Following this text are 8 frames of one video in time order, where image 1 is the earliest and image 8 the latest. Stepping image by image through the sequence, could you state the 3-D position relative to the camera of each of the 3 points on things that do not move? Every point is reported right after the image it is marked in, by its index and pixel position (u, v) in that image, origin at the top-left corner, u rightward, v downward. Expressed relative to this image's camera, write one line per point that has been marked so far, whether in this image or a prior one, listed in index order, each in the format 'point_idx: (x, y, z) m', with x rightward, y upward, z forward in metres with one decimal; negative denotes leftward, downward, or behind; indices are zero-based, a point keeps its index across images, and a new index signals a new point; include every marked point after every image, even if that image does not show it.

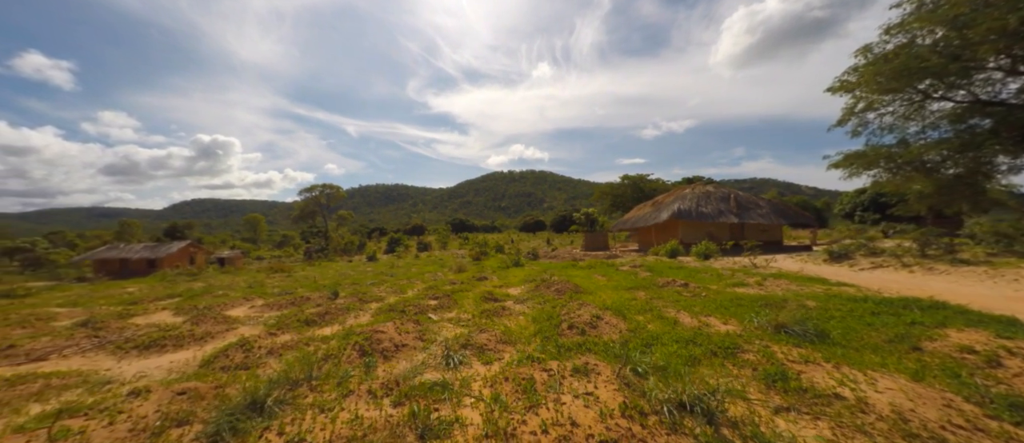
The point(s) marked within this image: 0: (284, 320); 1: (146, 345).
0: (-6.0, -2.7, +8.8) m
1: (-8.0, -2.7, +7.1) m
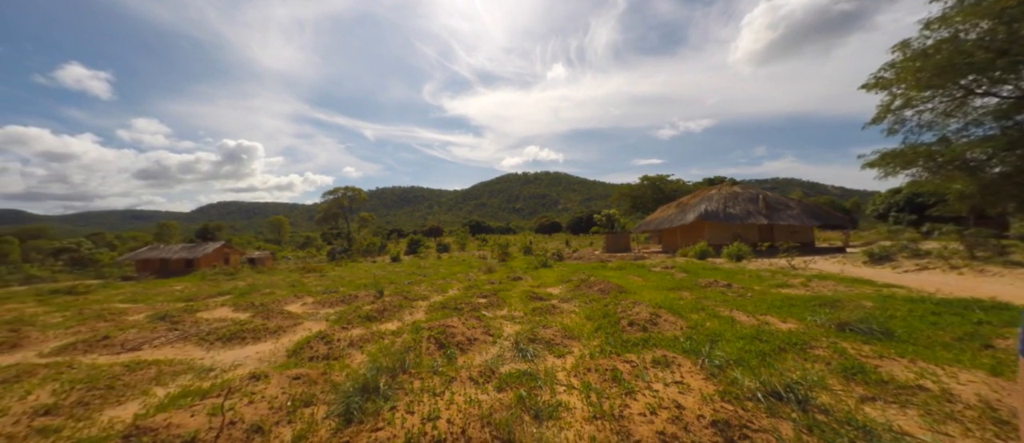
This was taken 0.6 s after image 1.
0: (-4.6, -2.7, +9.3) m
1: (-6.6, -2.7, +7.6) m
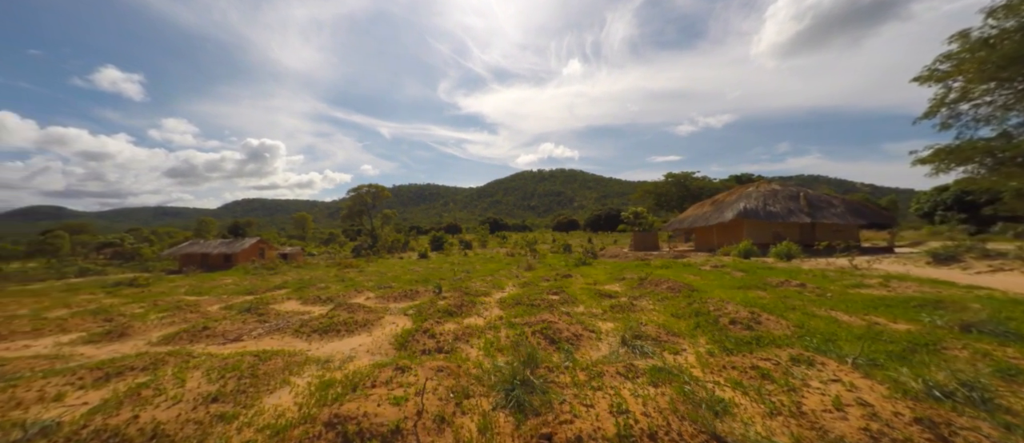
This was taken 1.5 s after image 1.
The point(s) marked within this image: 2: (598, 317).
0: (-2.4, -2.5, +9.3) m
1: (-4.5, -2.6, +7.8) m
2: (+2.2, -2.4, +8.1) m
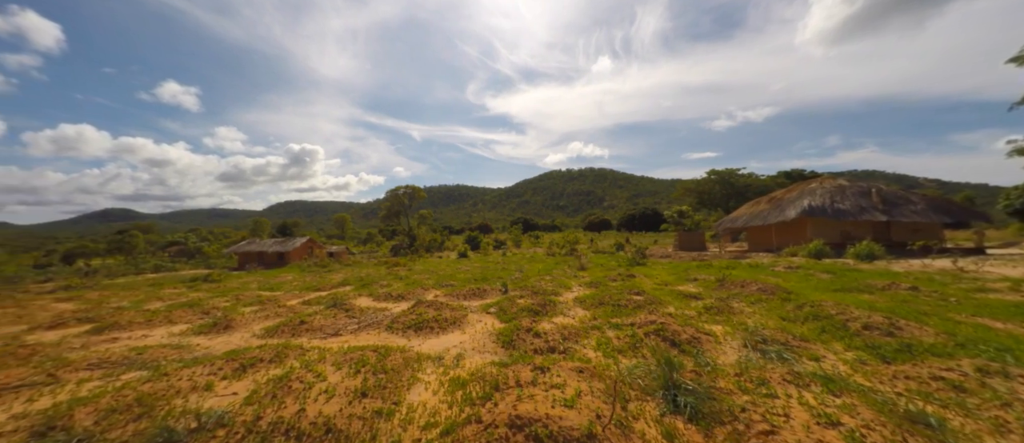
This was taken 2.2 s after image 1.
0: (-0.1, -2.5, +9.2) m
1: (-2.3, -2.5, +7.8) m
2: (+4.4, -2.3, +7.6) m
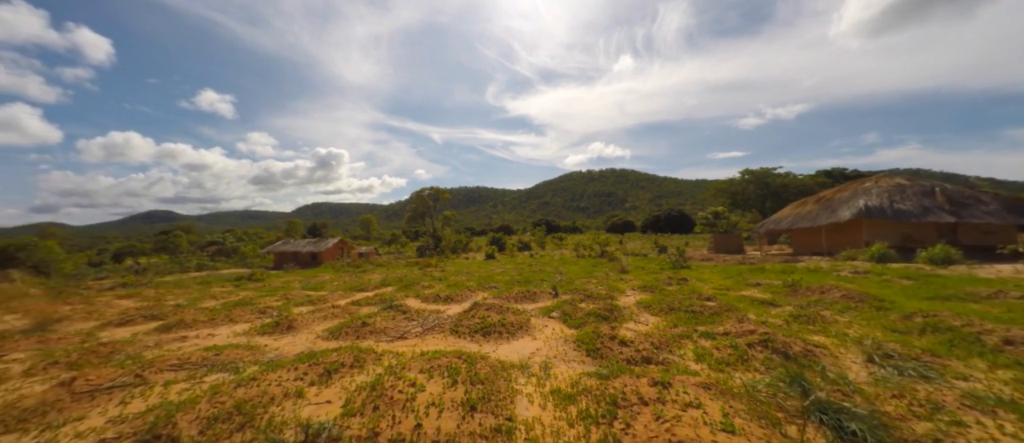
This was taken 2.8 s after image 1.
0: (+1.6, -2.4, +8.7) m
1: (-0.7, -2.5, +7.4) m
2: (+6.0, -2.3, +6.9) m
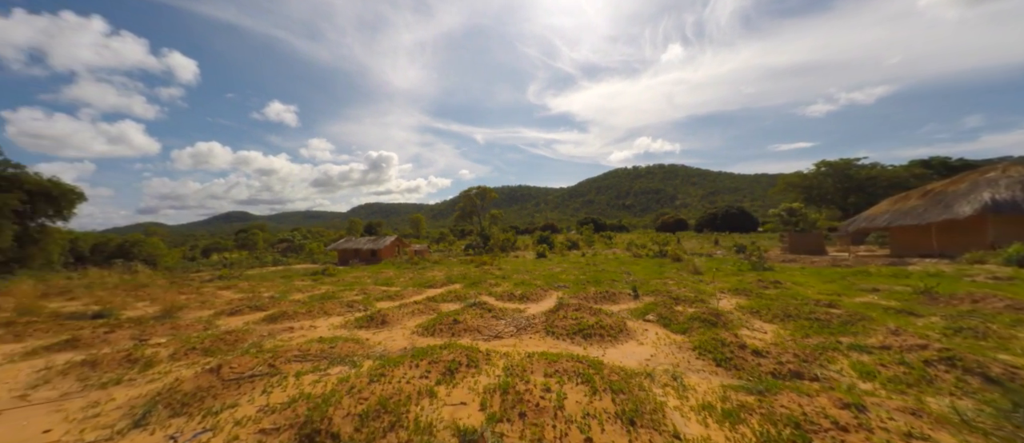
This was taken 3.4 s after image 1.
0: (+3.9, -2.3, +8.0) m
1: (+1.5, -2.4, +6.9) m
2: (+8.0, -2.1, +5.7) m
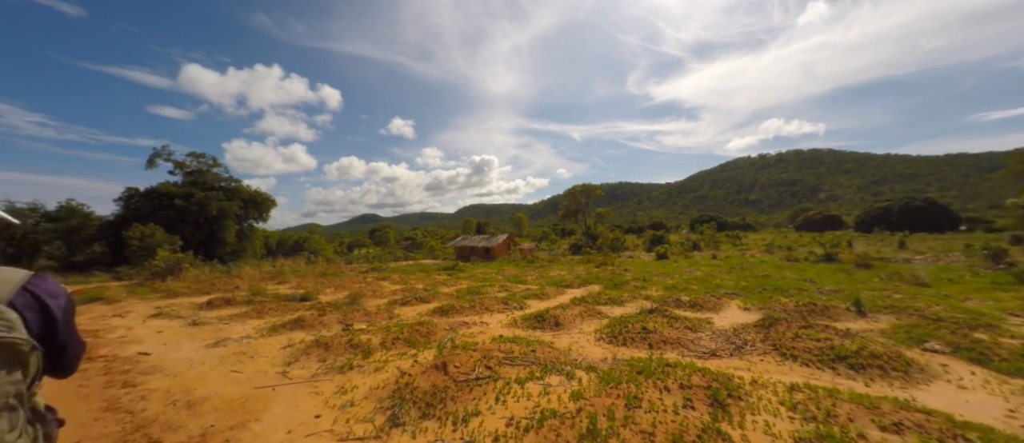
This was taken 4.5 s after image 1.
0: (+7.7, -2.1, +5.3) m
1: (+5.1, -2.1, +5.0) m
2: (+11.0, -1.9, +2.0) m
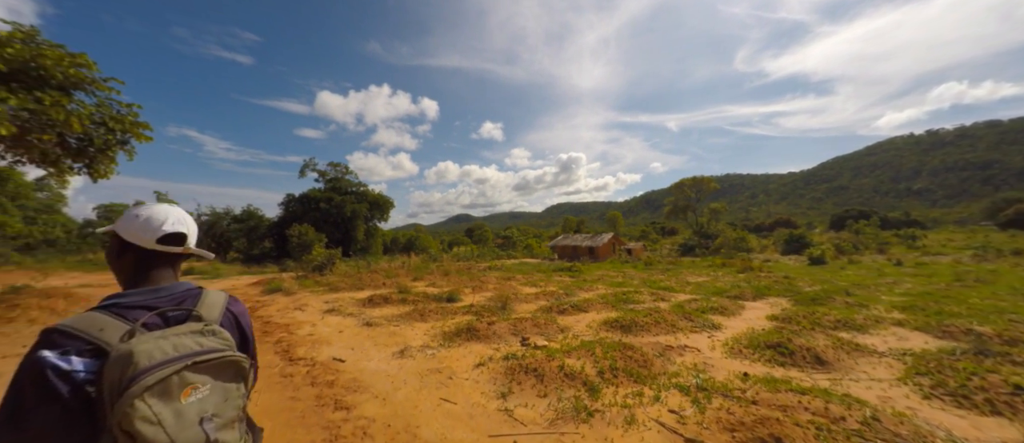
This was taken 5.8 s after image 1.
0: (+10.6, -1.9, +1.6) m
1: (+8.1, -2.0, +1.9) m
2: (+13.1, -1.6, -2.4) m
